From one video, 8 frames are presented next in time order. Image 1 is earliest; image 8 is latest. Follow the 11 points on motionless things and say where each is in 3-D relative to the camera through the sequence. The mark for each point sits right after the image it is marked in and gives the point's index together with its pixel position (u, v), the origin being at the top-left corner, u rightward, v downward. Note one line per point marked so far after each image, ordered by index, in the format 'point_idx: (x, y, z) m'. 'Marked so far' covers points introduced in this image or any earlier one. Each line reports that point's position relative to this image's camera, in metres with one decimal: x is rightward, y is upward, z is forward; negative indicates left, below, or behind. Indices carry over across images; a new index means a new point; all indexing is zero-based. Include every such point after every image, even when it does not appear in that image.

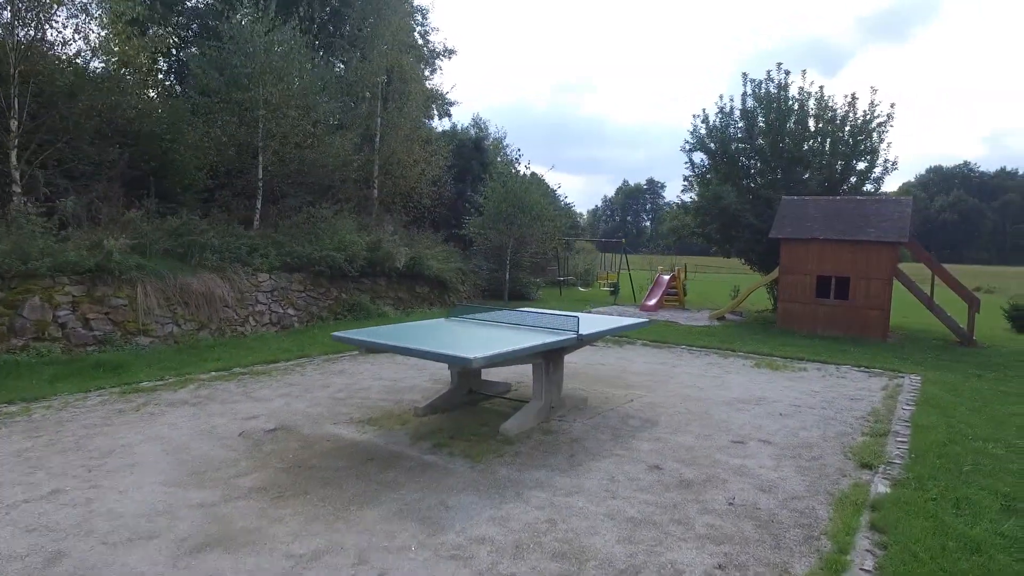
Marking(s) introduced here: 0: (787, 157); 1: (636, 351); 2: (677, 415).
0: (+5.9, +2.8, +15.9) m
1: (+1.5, -0.8, +9.2) m
2: (+1.2, -1.0, +5.6) m
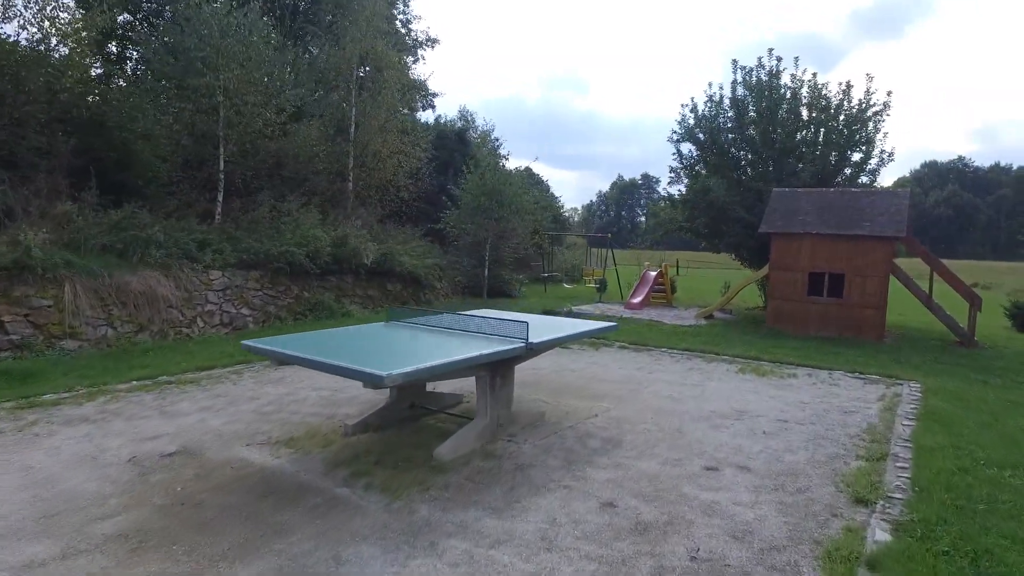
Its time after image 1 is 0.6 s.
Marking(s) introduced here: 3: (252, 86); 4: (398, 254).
0: (+5.5, +2.9, +15.1) m
1: (+1.1, -0.8, +8.5) m
2: (+0.9, -1.0, +4.9) m
3: (-4.3, +3.3, +12.1) m
4: (-2.2, +0.6, +13.8) m
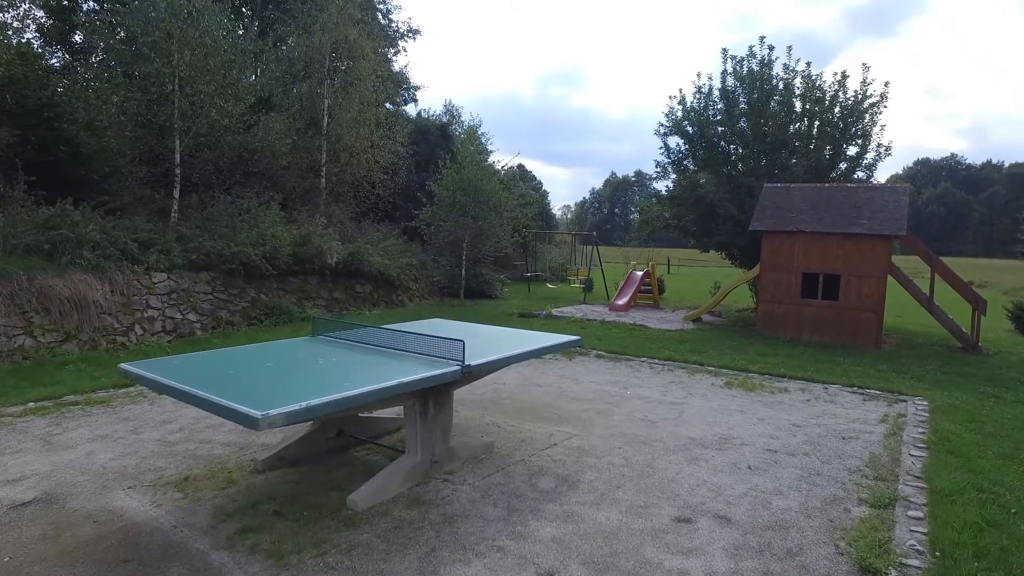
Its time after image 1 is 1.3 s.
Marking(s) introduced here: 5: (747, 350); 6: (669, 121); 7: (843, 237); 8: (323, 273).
0: (+5.0, +2.9, +14.4) m
1: (+0.8, -0.8, +7.7) m
2: (+0.5, -1.0, +4.2) m
3: (-4.7, +3.3, +11.2) m
4: (-2.6, +0.6, +13.0) m
5: (+3.0, -0.8, +9.3) m
6: (+3.4, +3.6, +15.8) m
7: (+4.8, +0.7, +10.7) m
8: (-3.1, +0.2, +11.9) m
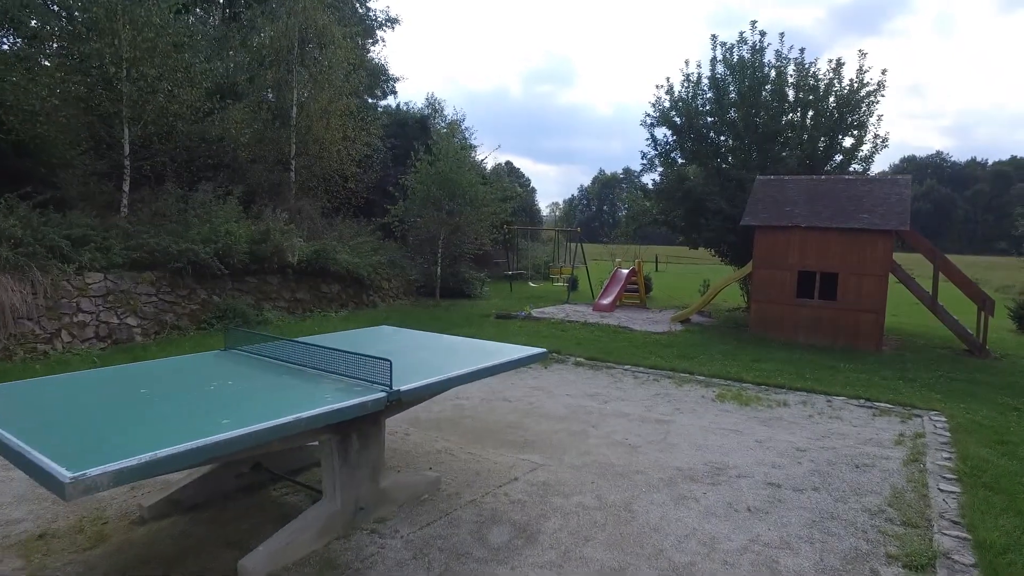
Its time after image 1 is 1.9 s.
0: (+4.6, +2.9, +13.7) m
1: (+0.5, -0.8, +6.9) m
2: (+0.3, -1.0, +3.4) m
3: (-5.0, +3.3, +10.4) m
4: (-3.0, +0.6, +12.2) m
5: (+2.6, -0.8, +8.6) m
6: (+2.9, +3.6, +15.0) m
7: (+4.4, +0.8, +10.0) m
8: (-3.4, +0.2, +11.1) m
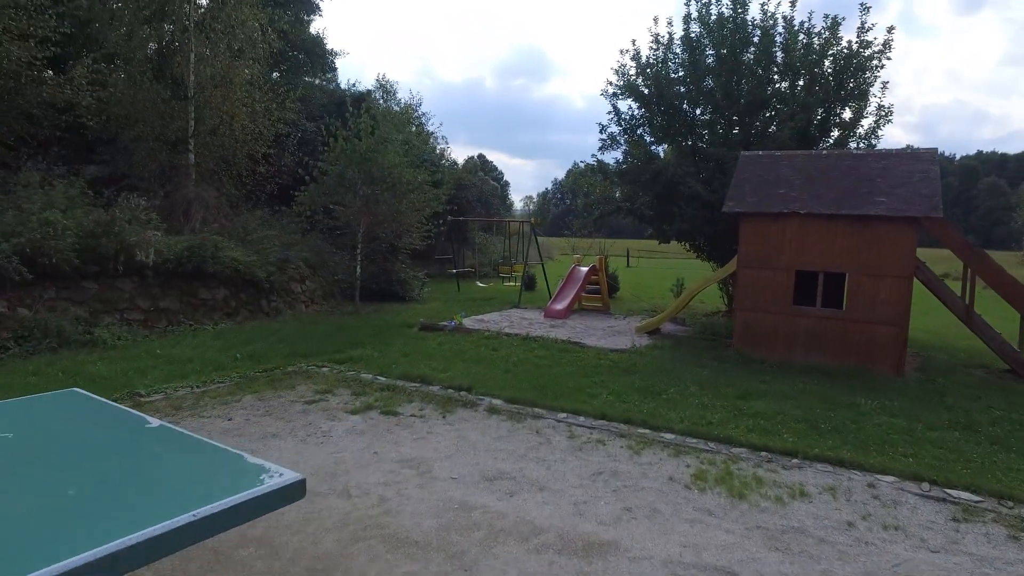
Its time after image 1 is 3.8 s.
0: (+3.6, +2.9, +11.4) m
1: (-0.3, -0.9, +4.6) m
2: (-0.4, -1.2, +1.0) m
3: (-5.9, +3.2, +7.8) m
4: (-3.9, +0.5, +9.7) m
5: (+1.8, -0.9, +6.3) m
6: (+1.9, +3.6, +12.7) m
7: (+3.5, +0.7, +7.7) m
8: (-4.3, +0.2, +8.6) m
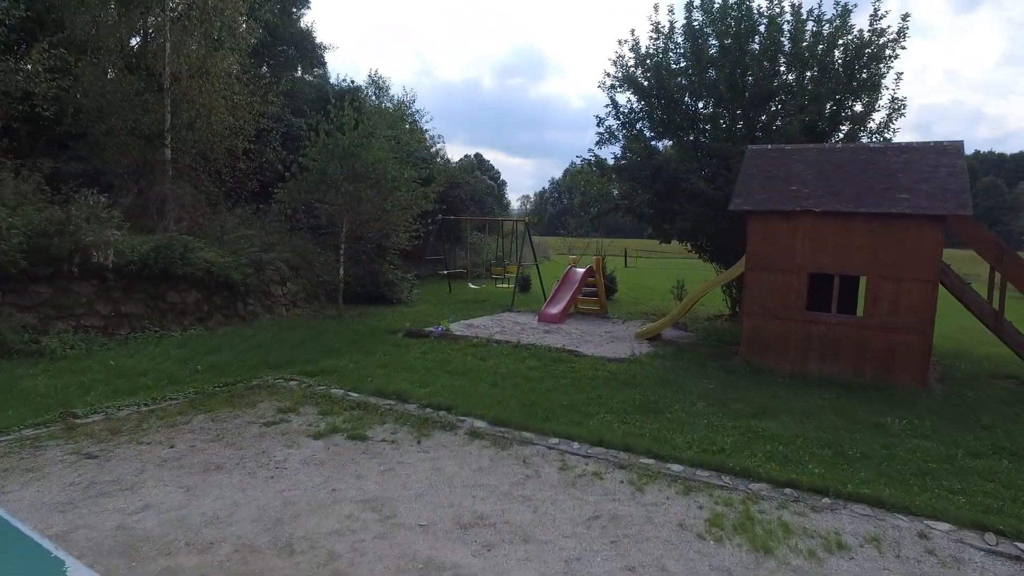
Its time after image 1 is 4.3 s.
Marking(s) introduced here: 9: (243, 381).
0: (+3.5, +2.8, +10.8) m
1: (-0.4, -1.0, +3.9) m
2: (-0.5, -1.2, +0.4) m
3: (-6.0, +3.1, +7.2) m
4: (-4.0, +0.5, +9.1) m
5: (+1.7, -0.9, +5.7) m
6: (+1.7, +3.5, +12.1) m
7: (+3.4, +0.7, +7.1) m
8: (-4.5, +0.1, +8.0) m
9: (-2.2, -0.8, +6.1) m
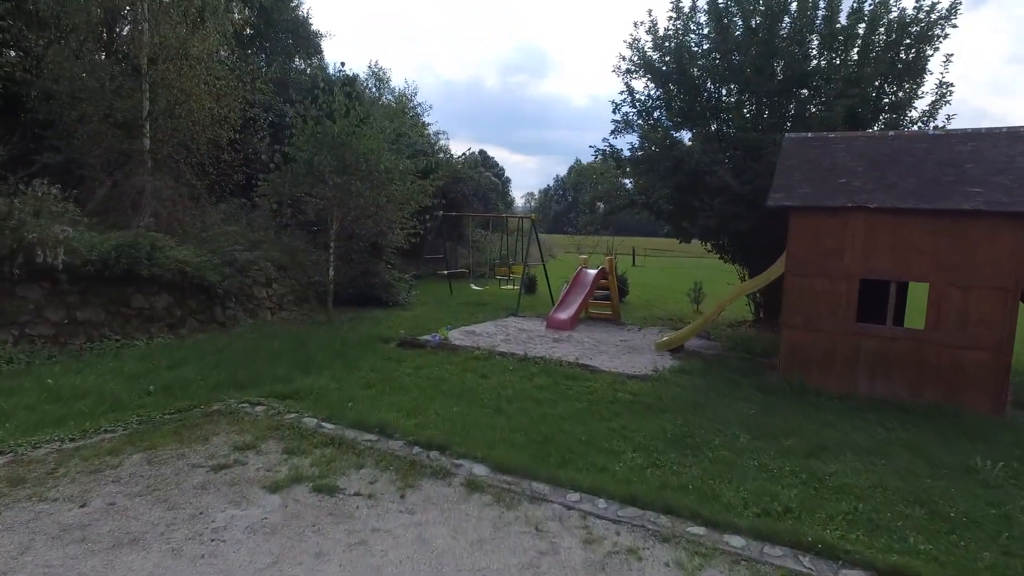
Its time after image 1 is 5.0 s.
0: (+3.6, +2.8, +9.8) m
1: (-0.4, -1.0, +3.0) m
2: (-0.5, -1.3, -0.6) m
3: (-6.0, +3.1, +6.2) m
4: (-4.0, +0.5, +8.1) m
5: (+1.7, -1.0, +4.7) m
6: (+1.8, +3.5, +11.1) m
7: (+3.5, +0.6, +6.1) m
8: (-4.4, +0.1, +7.0) m
9: (-2.2, -0.8, +5.2) m
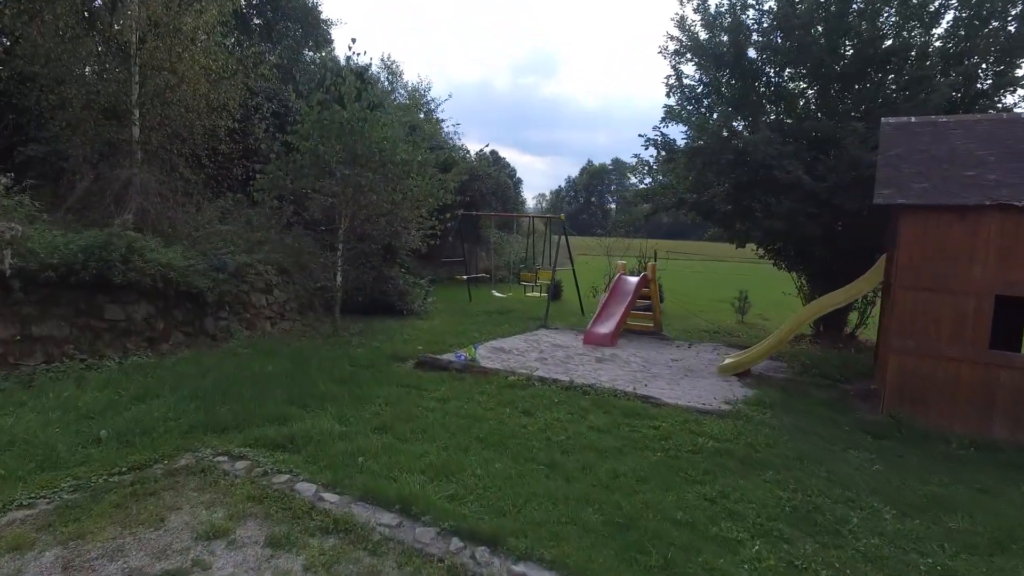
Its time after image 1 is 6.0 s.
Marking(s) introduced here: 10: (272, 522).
0: (+4.0, +2.6, +8.5) m
1: (-0.1, -1.1, +1.7) m
2: (-0.2, -1.4, -1.8) m
3: (-5.6, +3.1, +5.0) m
4: (-3.6, +0.4, +6.9) m
5: (+2.1, -1.1, +3.4) m
6: (+2.3, +3.4, +9.8) m
7: (+3.8, +0.5, +4.8) m
8: (-4.0, 0.0, +5.8) m
9: (-1.9, -0.9, +3.9) m
10: (-1.0, -1.0, +3.2) m
